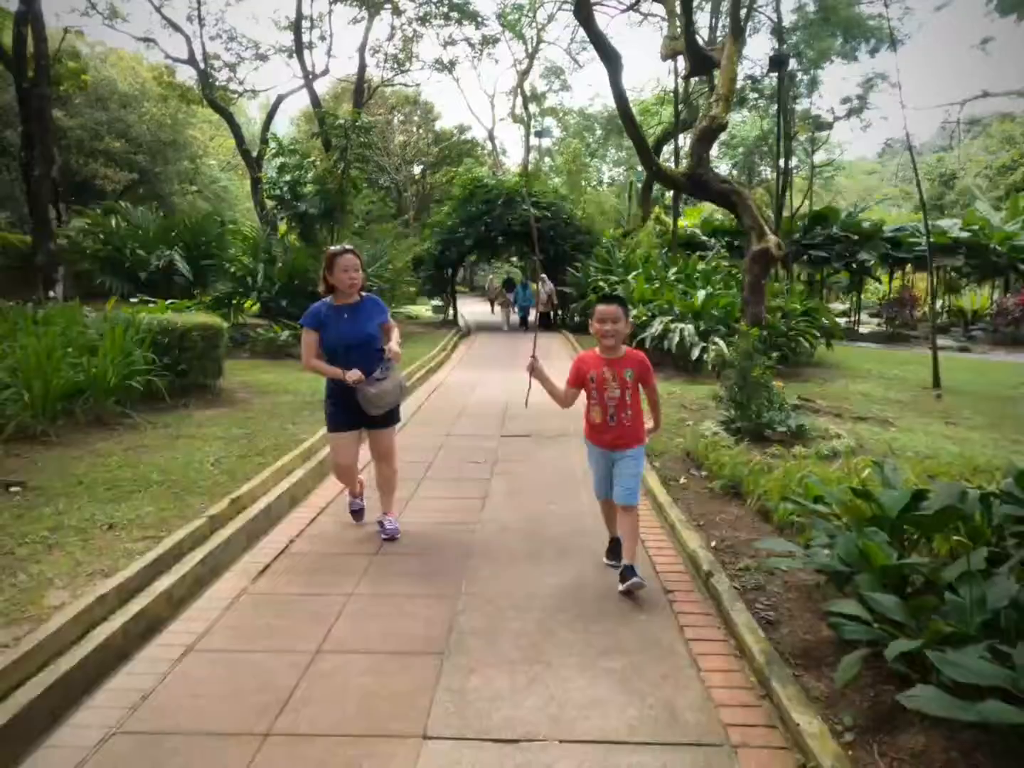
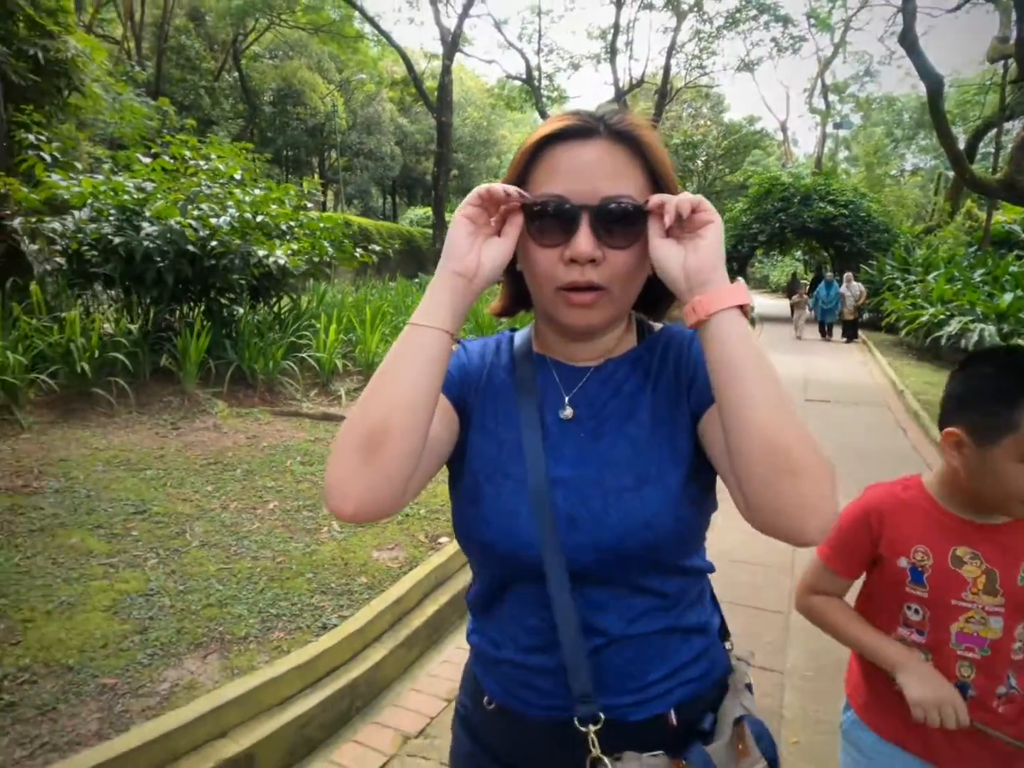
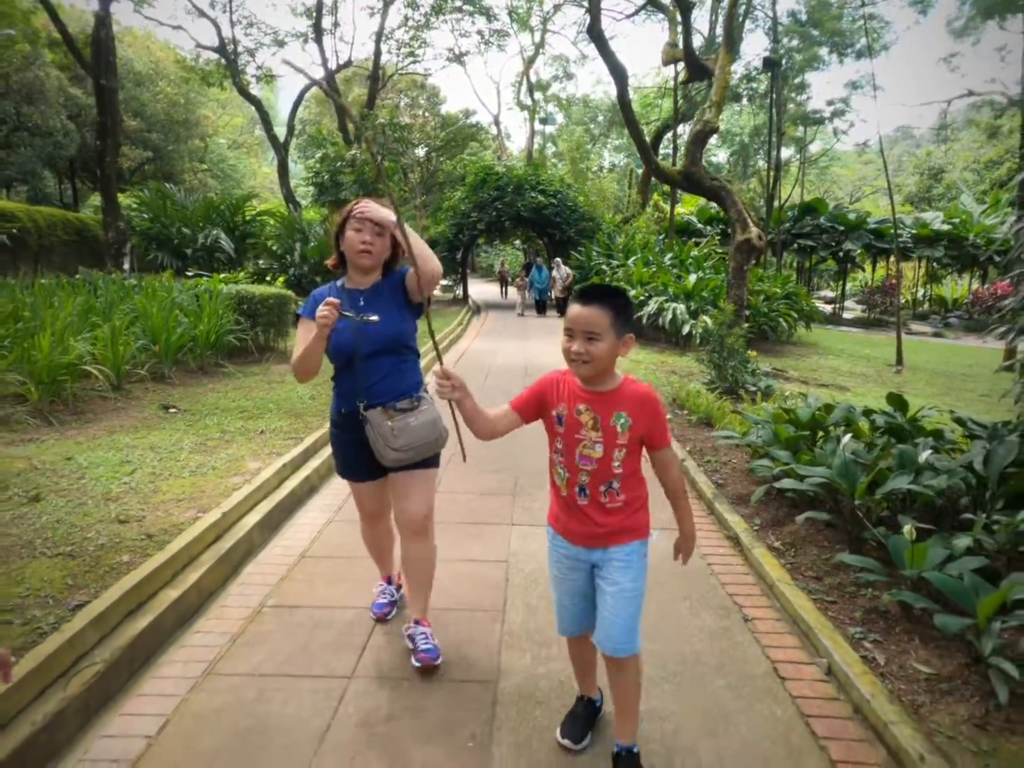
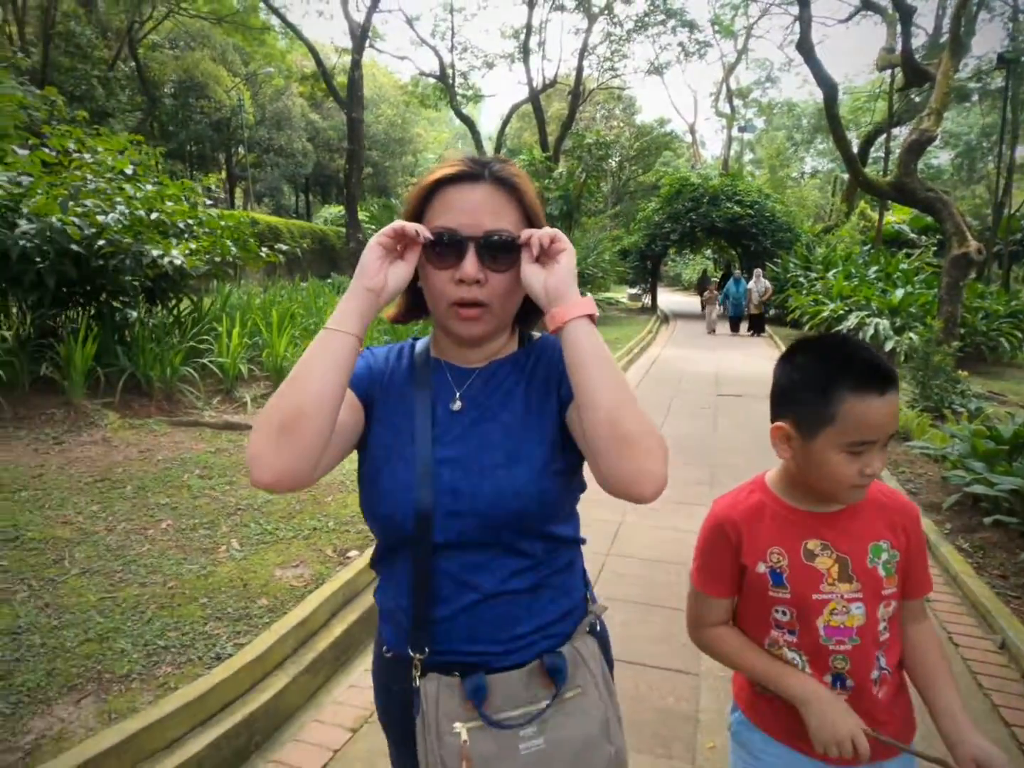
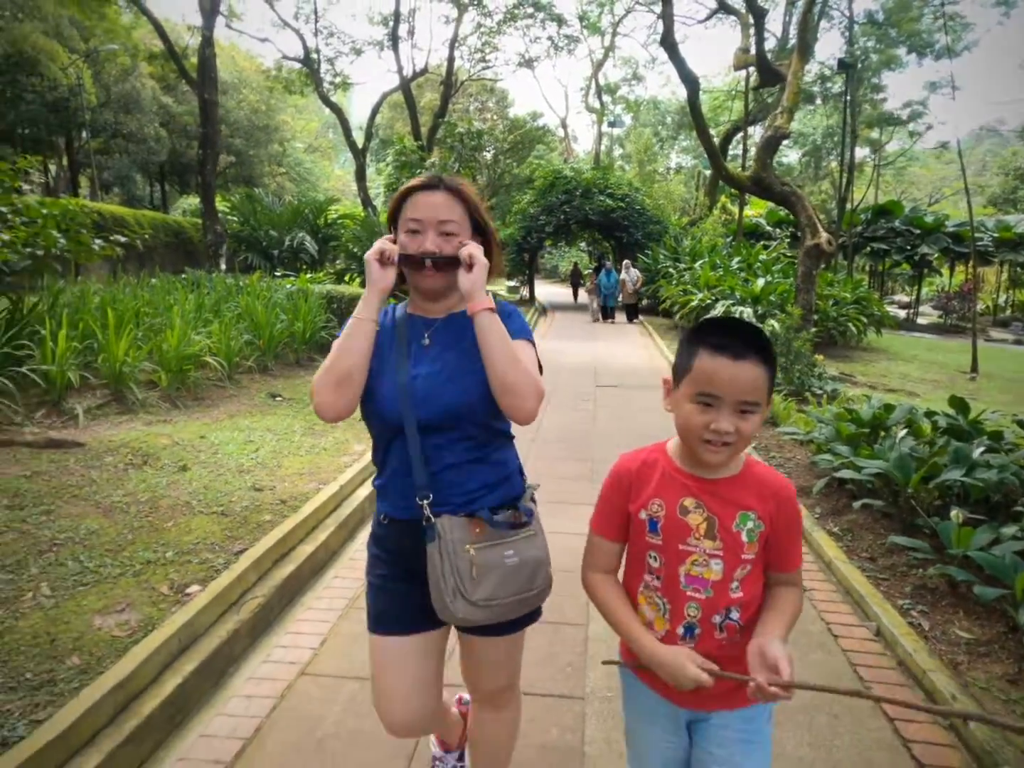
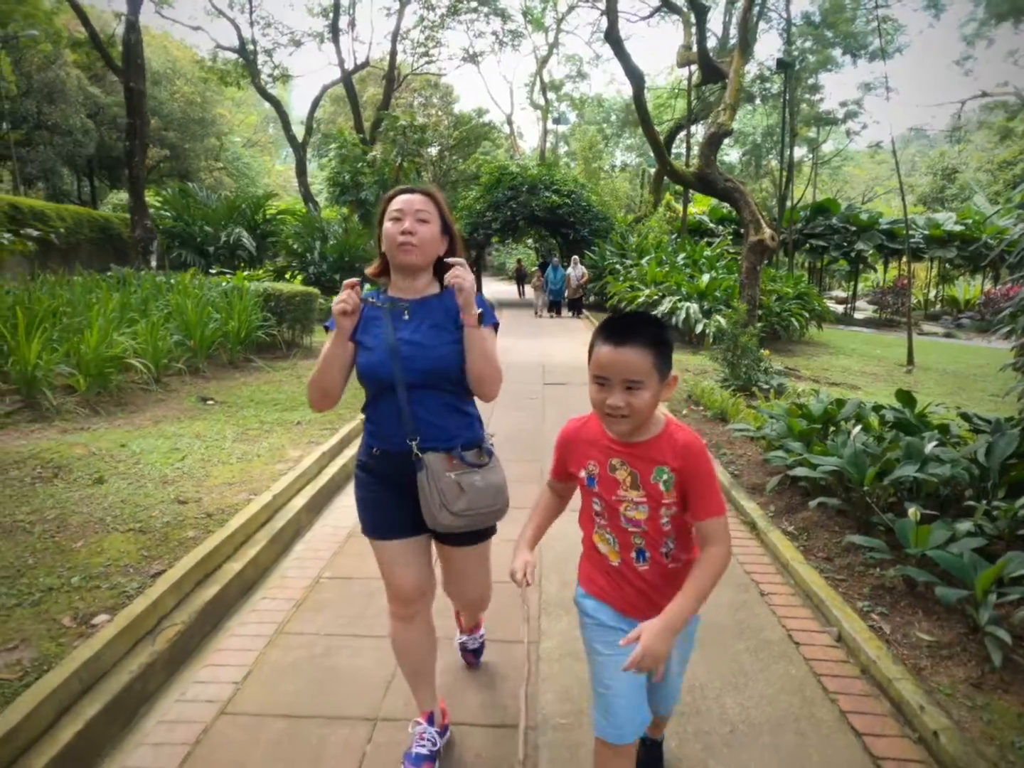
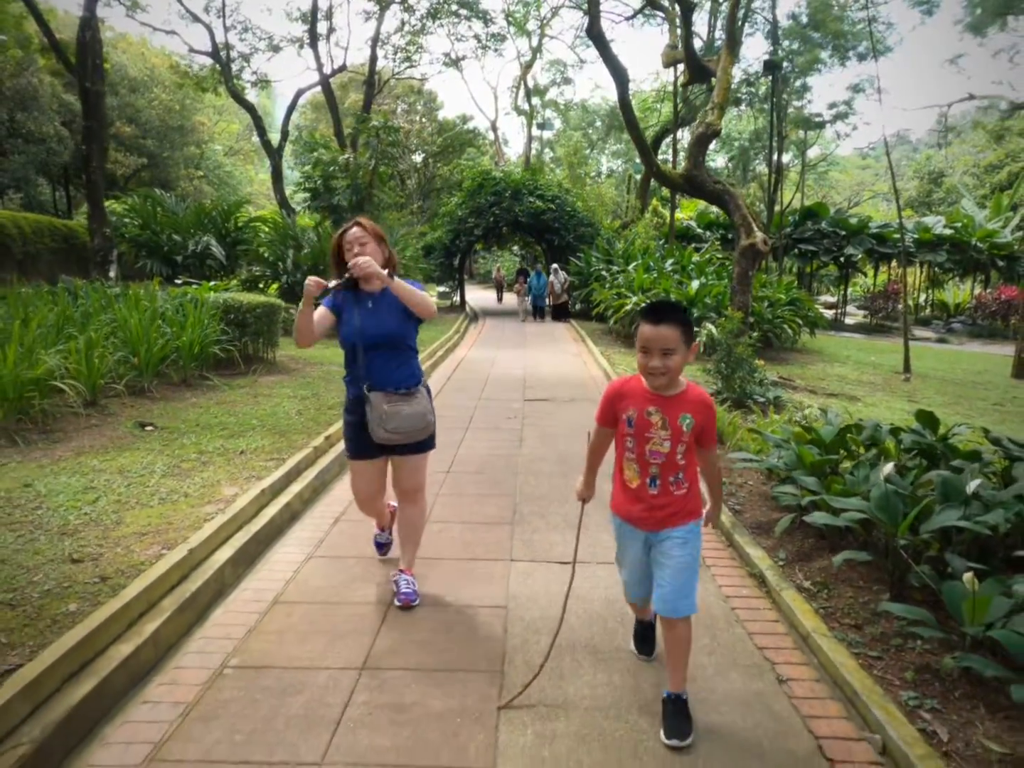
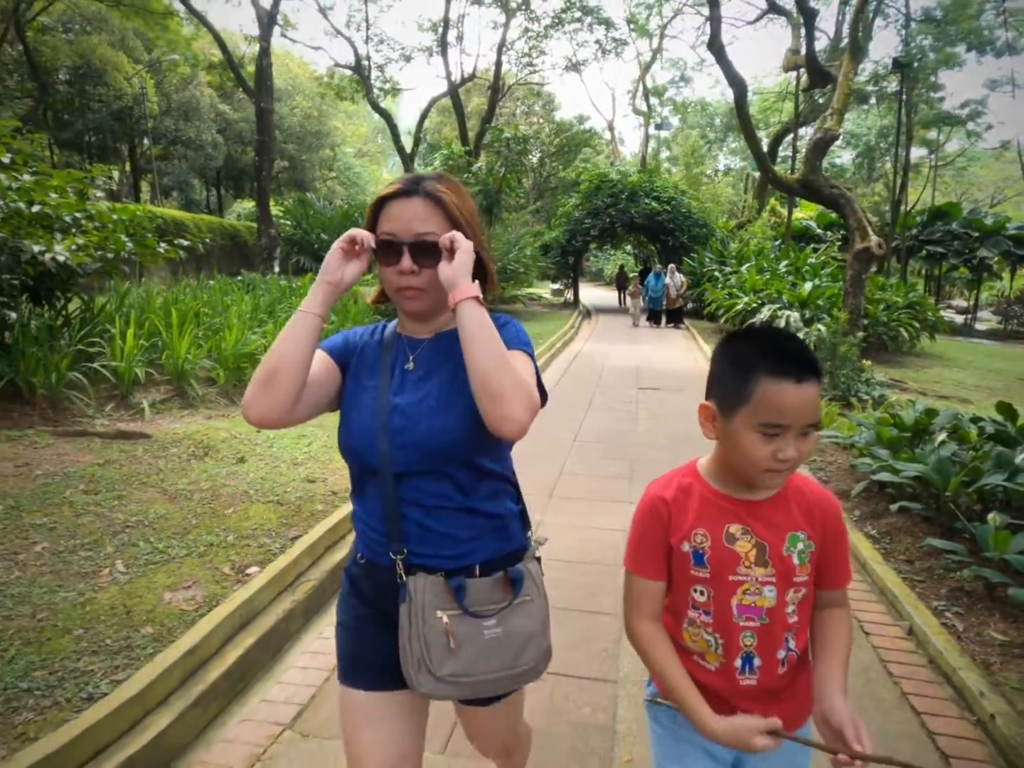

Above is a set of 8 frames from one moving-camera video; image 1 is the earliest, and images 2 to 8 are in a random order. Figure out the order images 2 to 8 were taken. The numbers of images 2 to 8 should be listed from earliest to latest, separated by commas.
7, 3, 6, 5, 8, 4, 2
